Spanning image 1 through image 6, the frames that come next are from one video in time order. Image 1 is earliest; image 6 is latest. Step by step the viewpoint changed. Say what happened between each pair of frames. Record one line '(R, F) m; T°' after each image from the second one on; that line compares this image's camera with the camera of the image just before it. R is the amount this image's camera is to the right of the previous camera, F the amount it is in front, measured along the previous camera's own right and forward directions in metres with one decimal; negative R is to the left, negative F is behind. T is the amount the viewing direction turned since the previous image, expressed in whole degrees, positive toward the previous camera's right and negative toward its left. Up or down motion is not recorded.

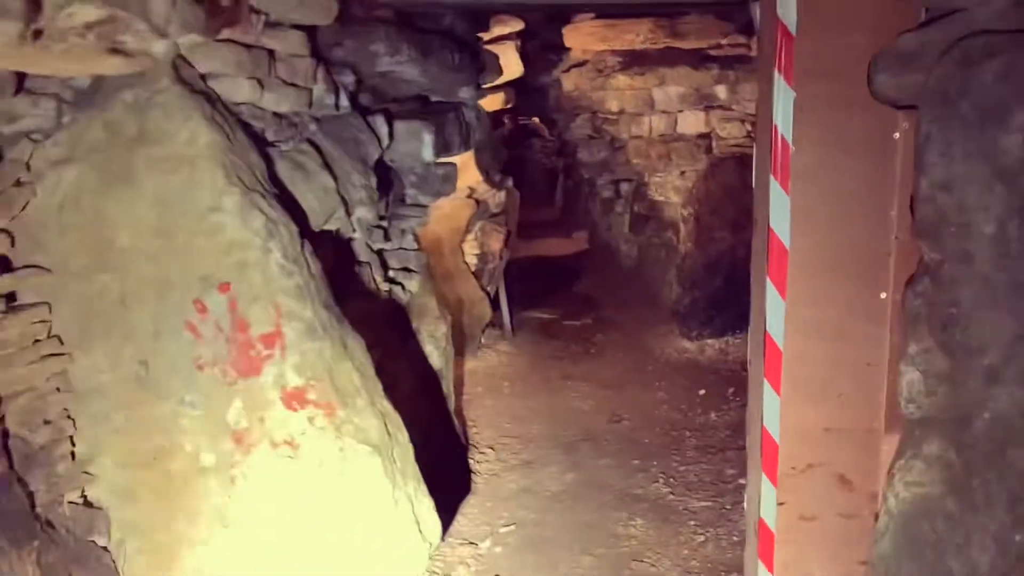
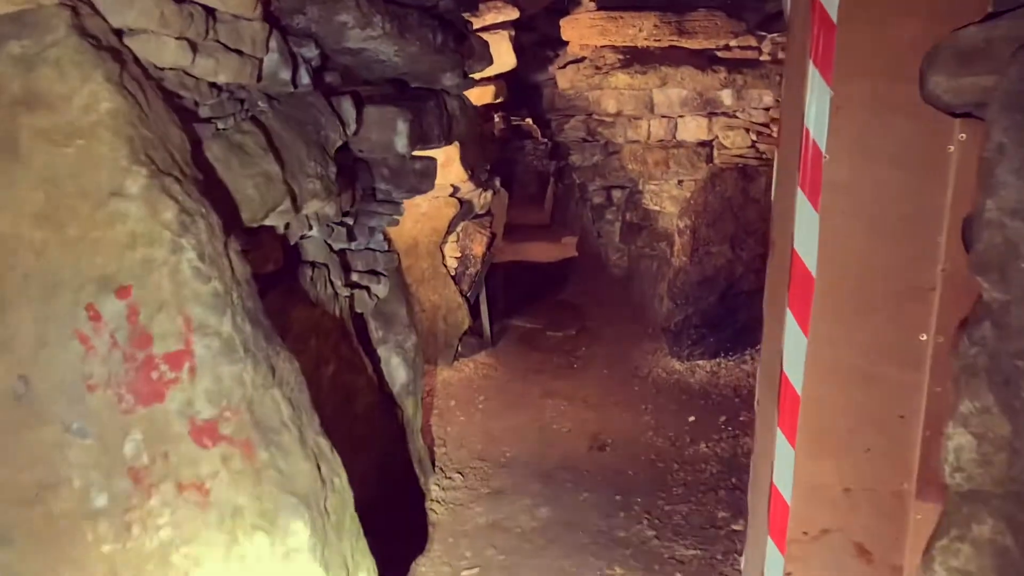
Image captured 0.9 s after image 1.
(0.0, +0.4) m; +1°
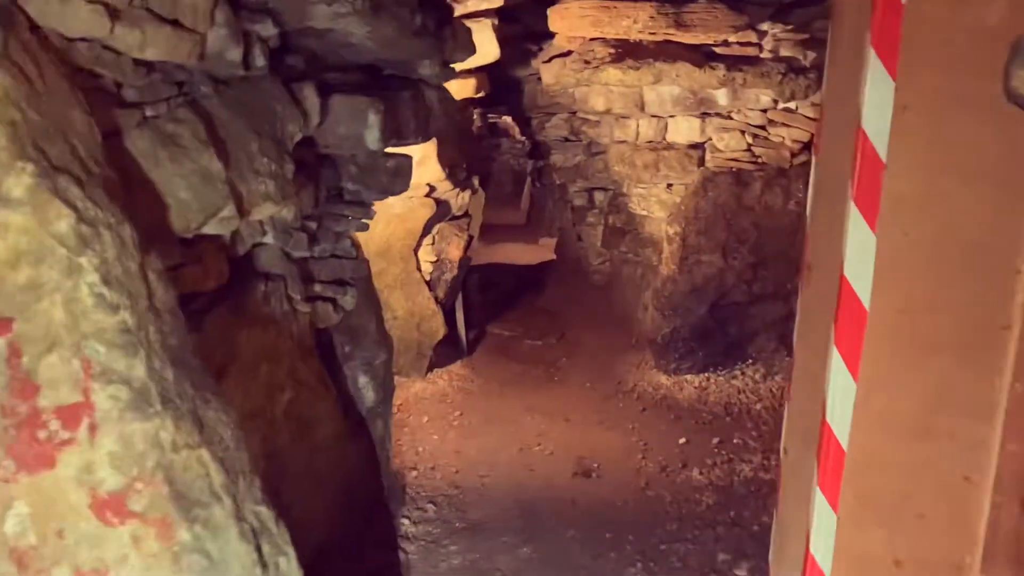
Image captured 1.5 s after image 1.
(0.0, +0.4) m; +2°
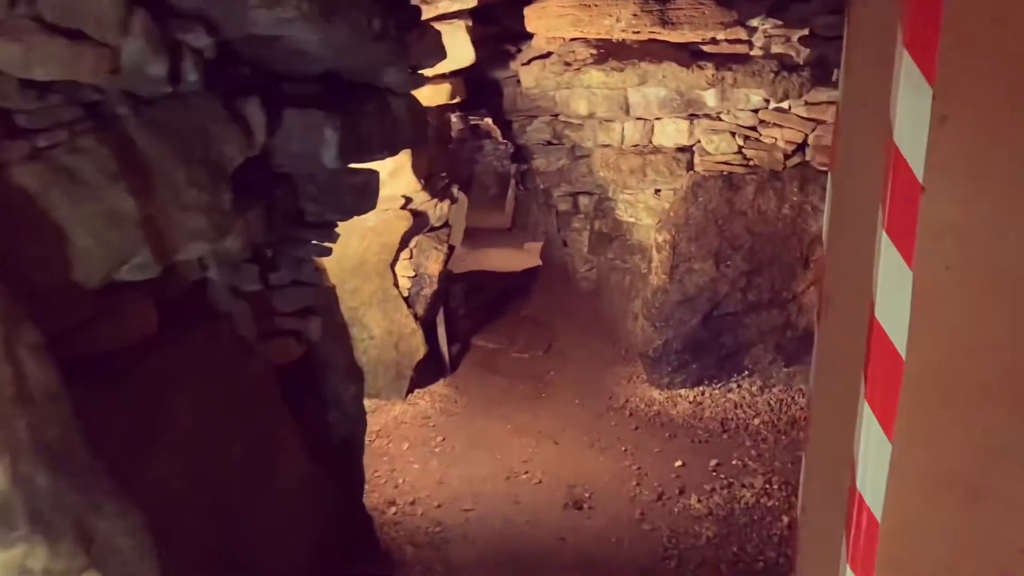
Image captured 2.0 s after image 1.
(0.0, +0.3) m; +1°
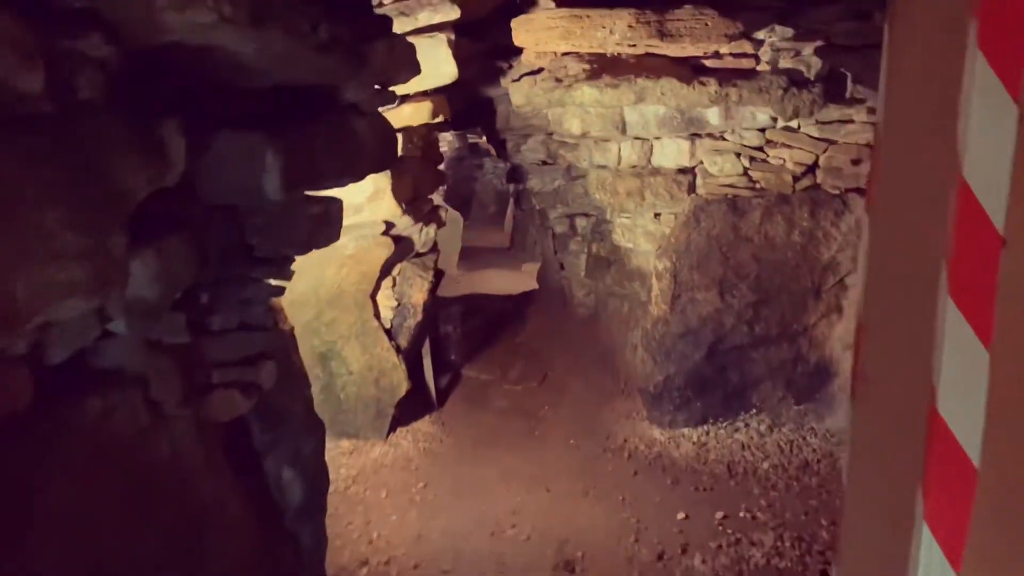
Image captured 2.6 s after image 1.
(+0.1, +0.4) m; 0°
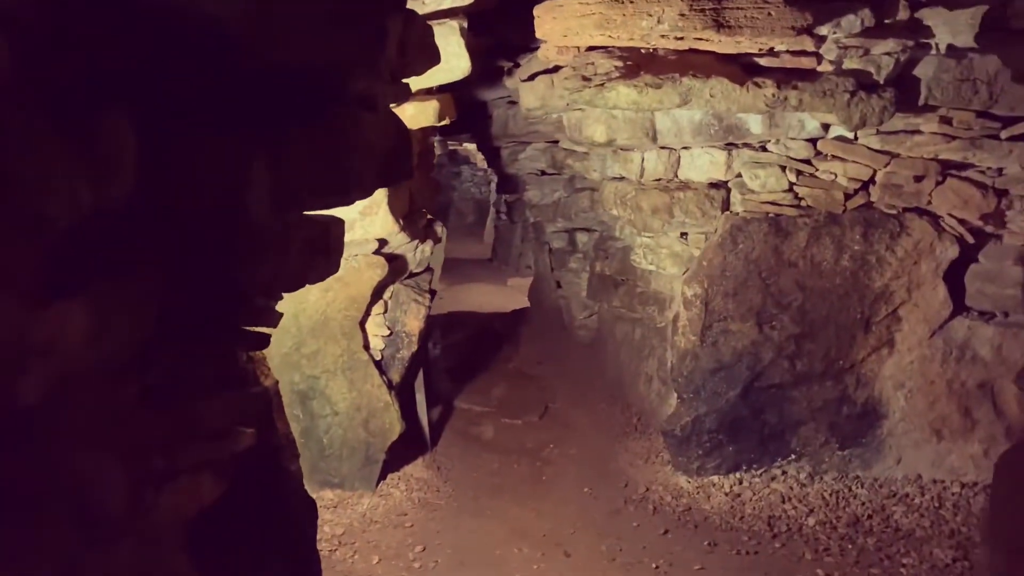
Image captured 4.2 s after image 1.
(-0.2, +0.6) m; +2°
